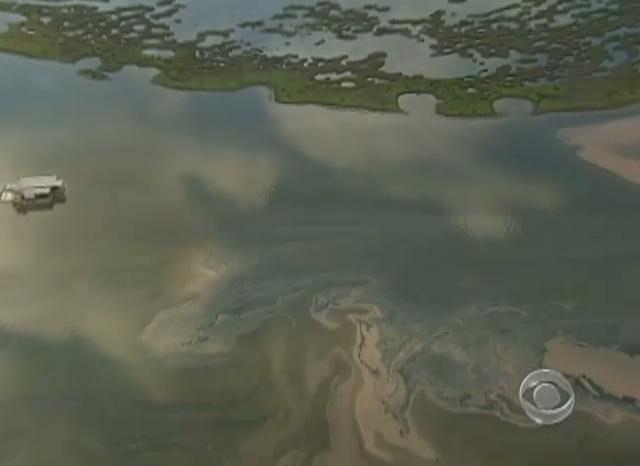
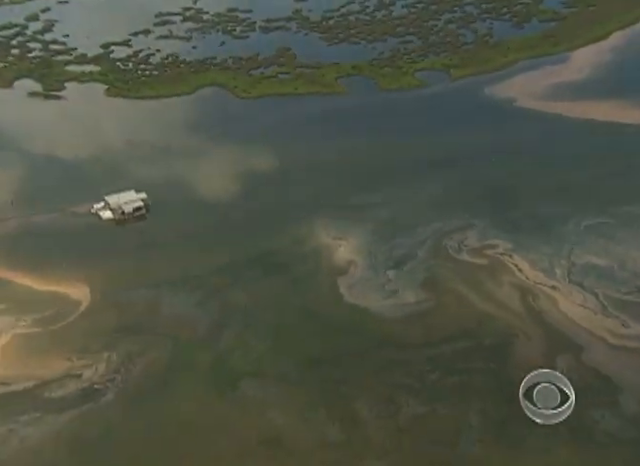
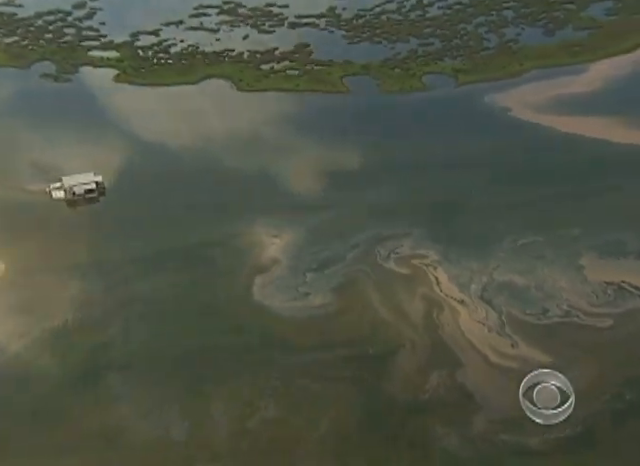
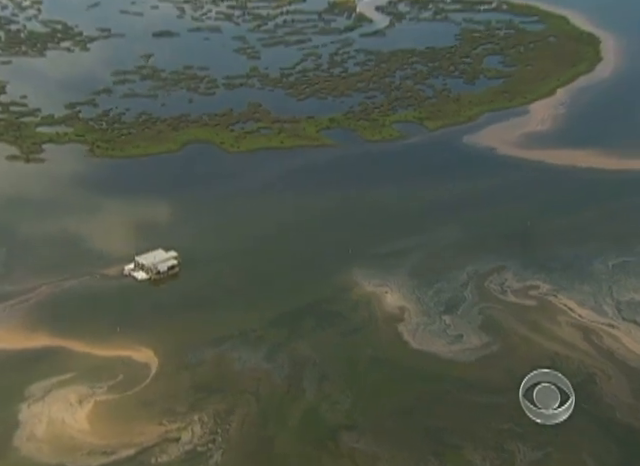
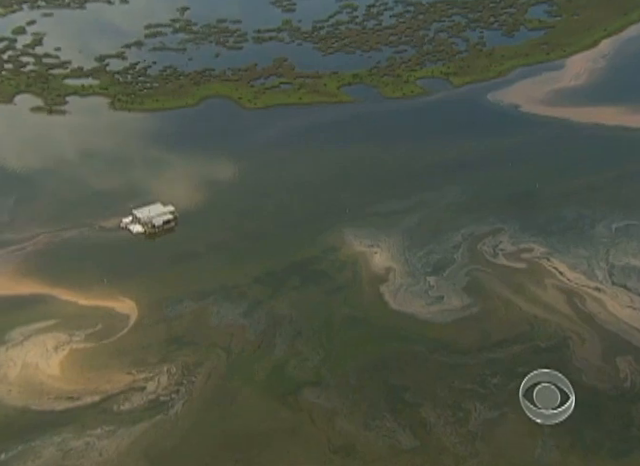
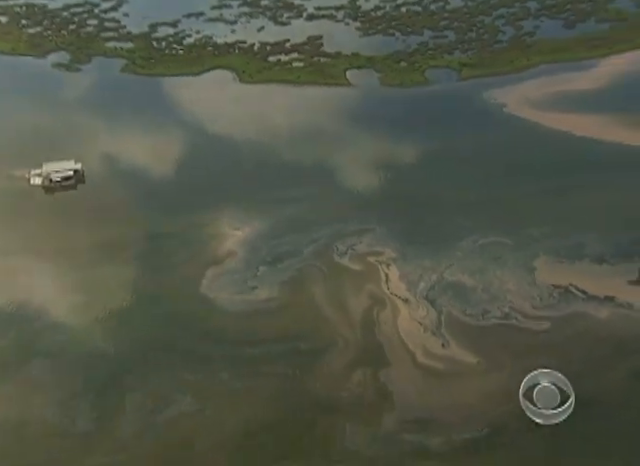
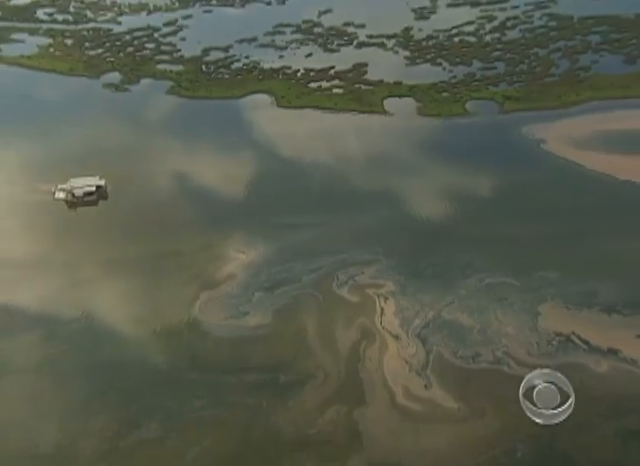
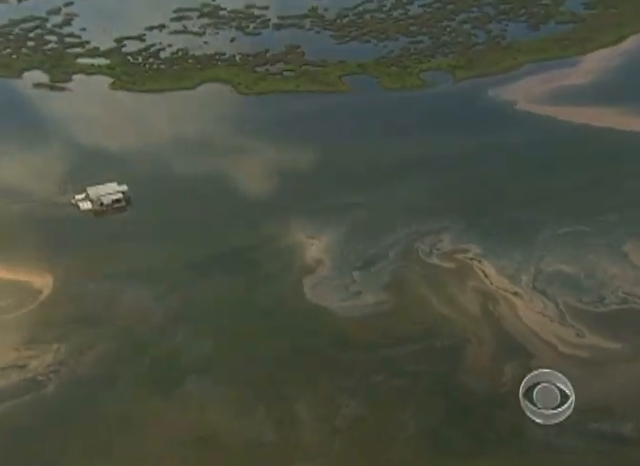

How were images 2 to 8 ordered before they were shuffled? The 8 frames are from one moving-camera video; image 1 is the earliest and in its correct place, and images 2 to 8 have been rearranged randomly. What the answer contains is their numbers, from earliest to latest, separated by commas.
7, 6, 3, 8, 2, 5, 4
